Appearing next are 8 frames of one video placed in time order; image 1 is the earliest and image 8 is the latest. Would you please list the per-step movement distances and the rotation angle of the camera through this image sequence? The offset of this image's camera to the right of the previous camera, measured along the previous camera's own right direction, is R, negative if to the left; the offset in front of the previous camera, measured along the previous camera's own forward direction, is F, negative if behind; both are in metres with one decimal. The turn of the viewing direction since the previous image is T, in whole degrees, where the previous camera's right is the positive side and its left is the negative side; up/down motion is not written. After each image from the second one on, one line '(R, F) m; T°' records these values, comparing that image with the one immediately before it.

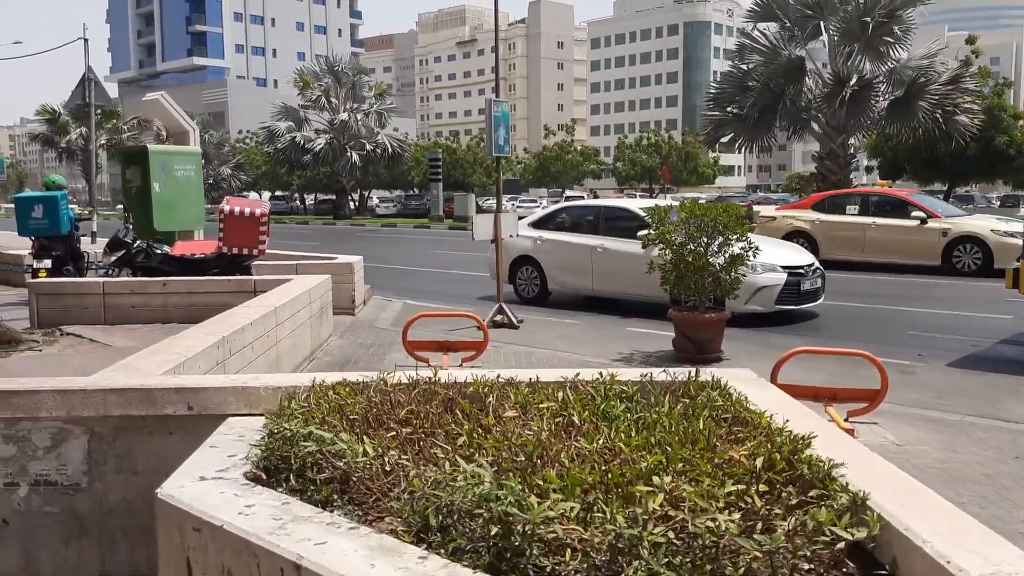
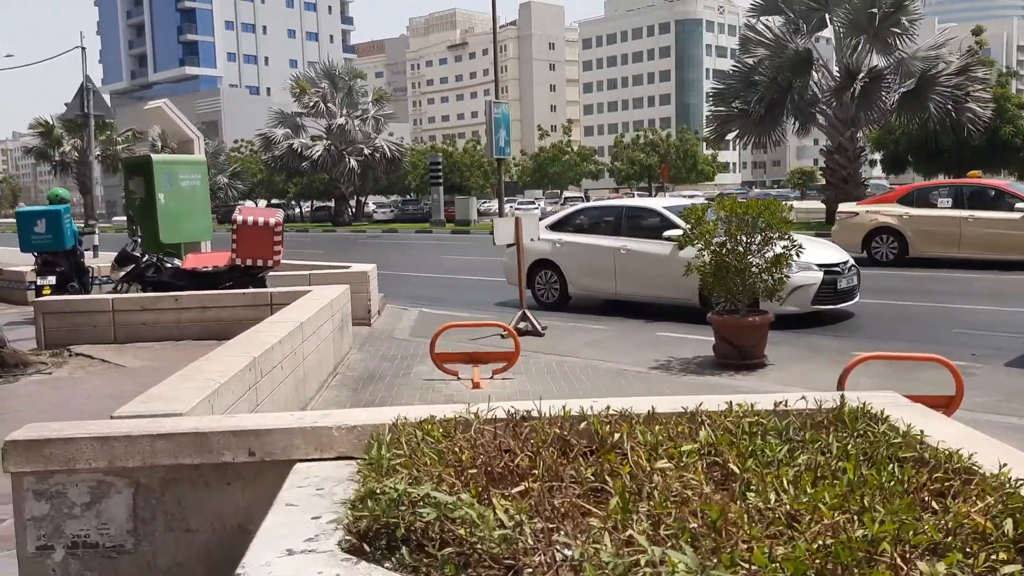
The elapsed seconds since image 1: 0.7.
(-0.3, +0.4) m; 0°
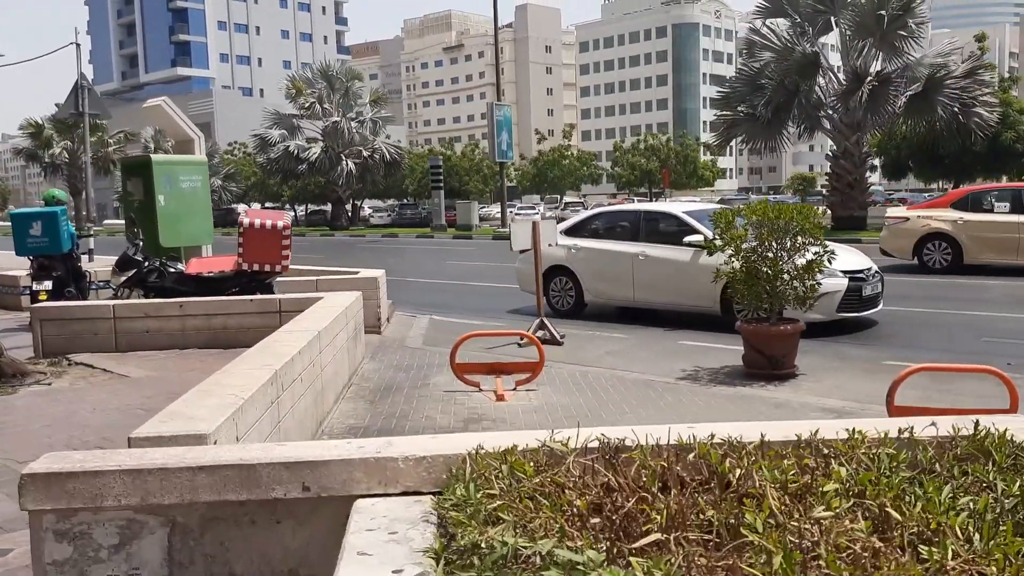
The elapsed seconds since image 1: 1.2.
(-0.2, +0.3) m; 0°
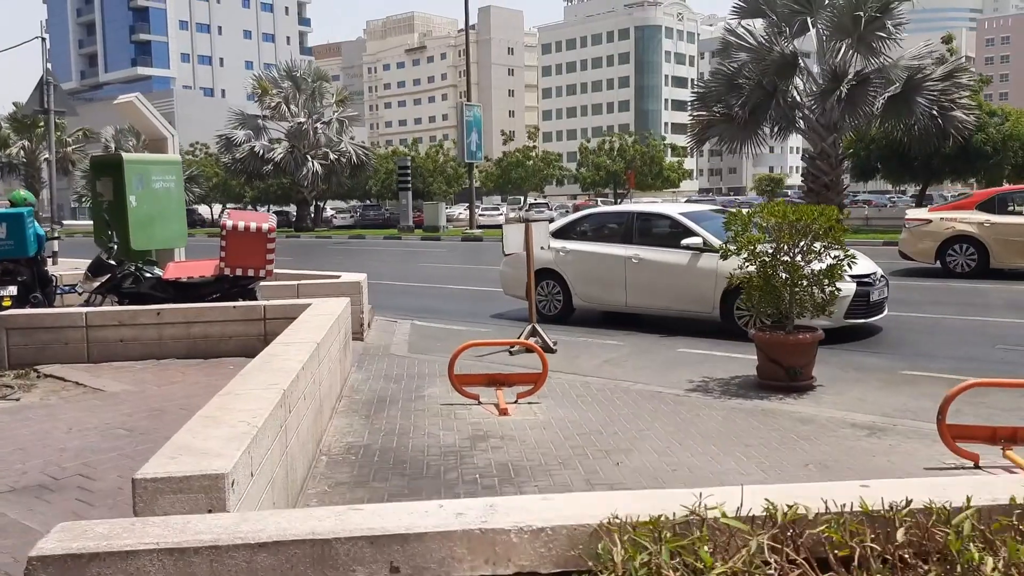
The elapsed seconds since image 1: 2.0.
(-0.3, +0.4) m; +2°
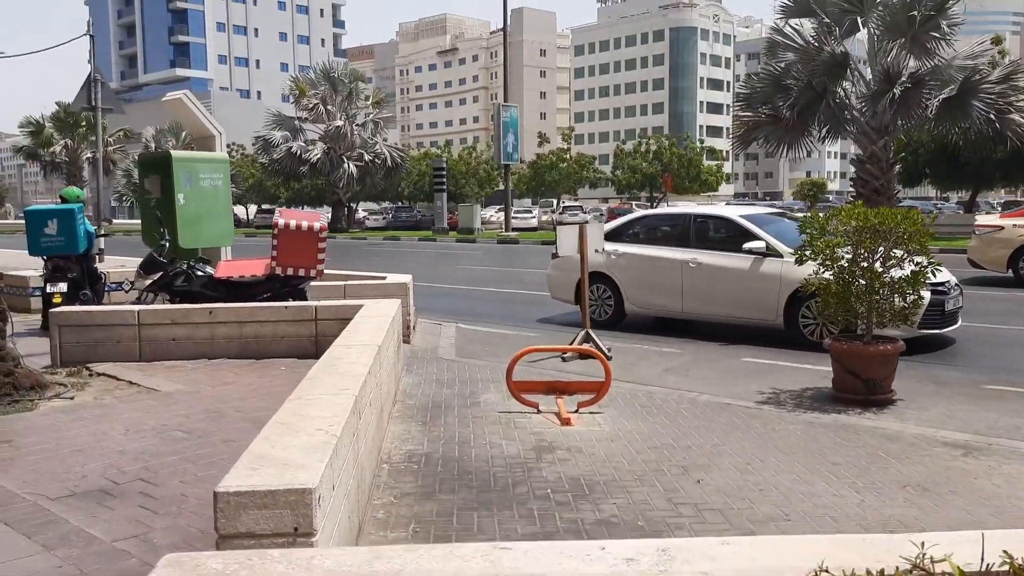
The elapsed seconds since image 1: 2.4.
(-0.2, +0.2) m; -2°
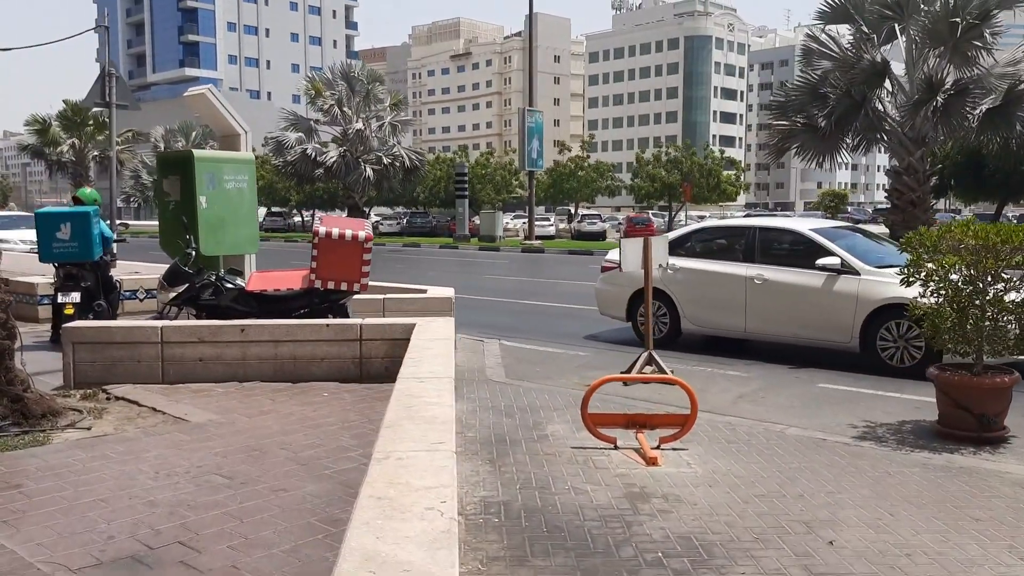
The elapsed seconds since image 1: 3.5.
(-0.5, +0.8) m; 0°
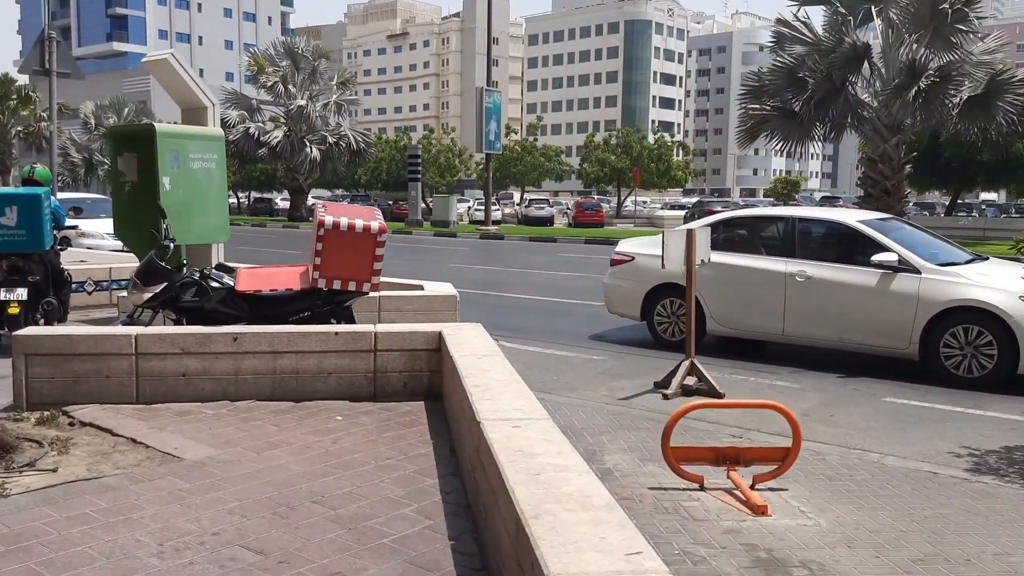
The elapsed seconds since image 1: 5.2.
(-0.7, +1.1) m; +4°
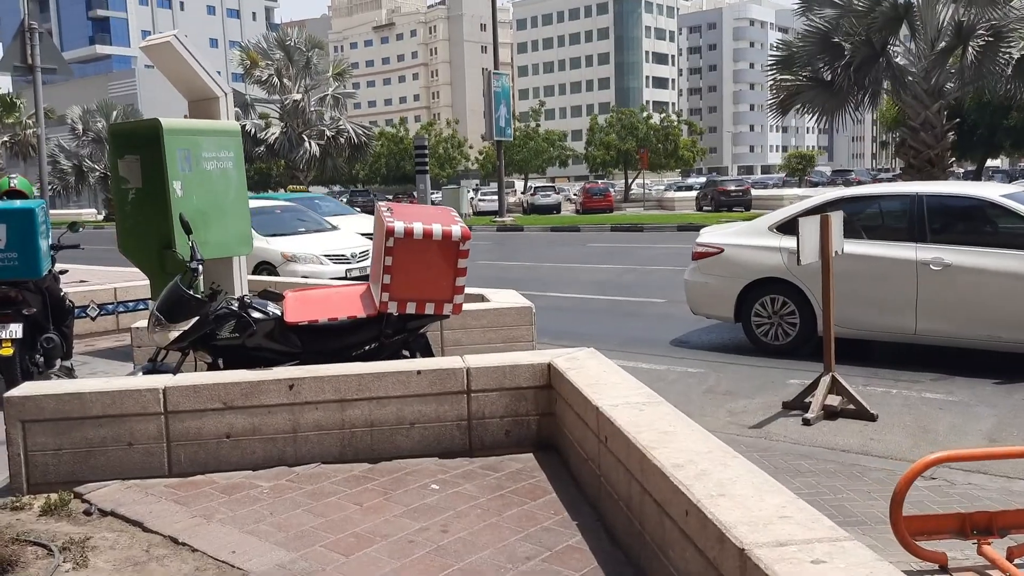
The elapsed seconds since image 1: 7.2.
(-0.7, +1.4) m; 0°
